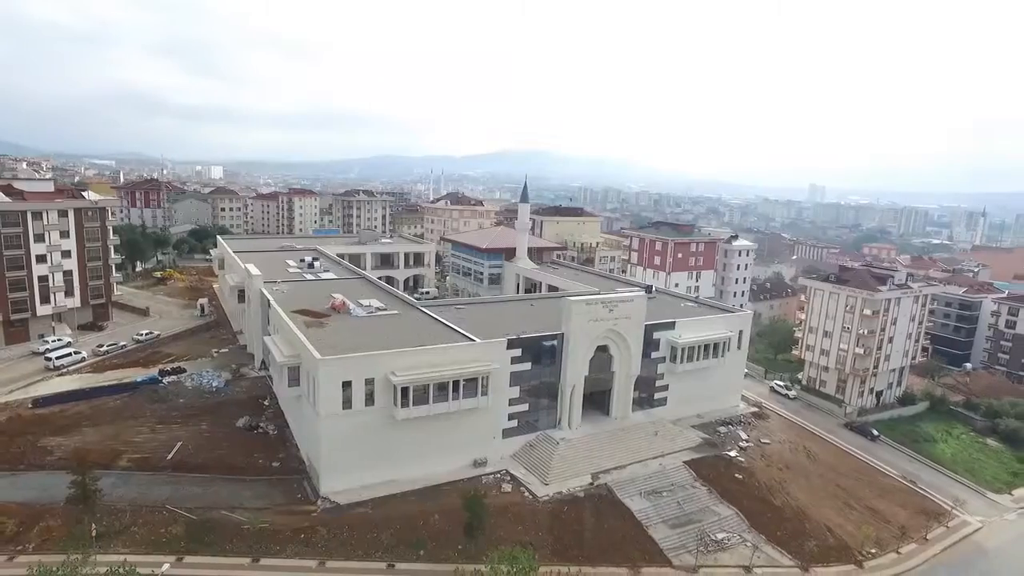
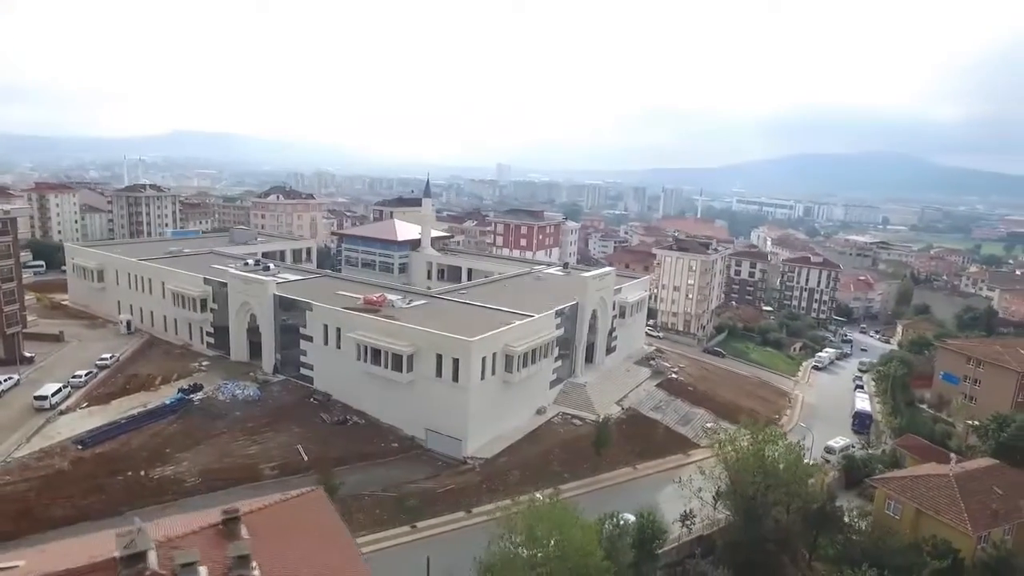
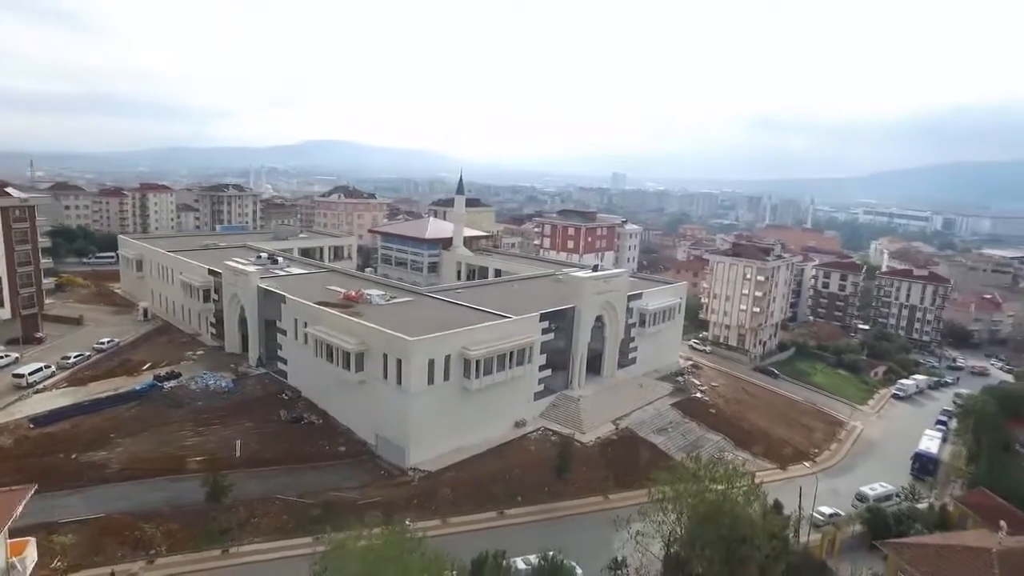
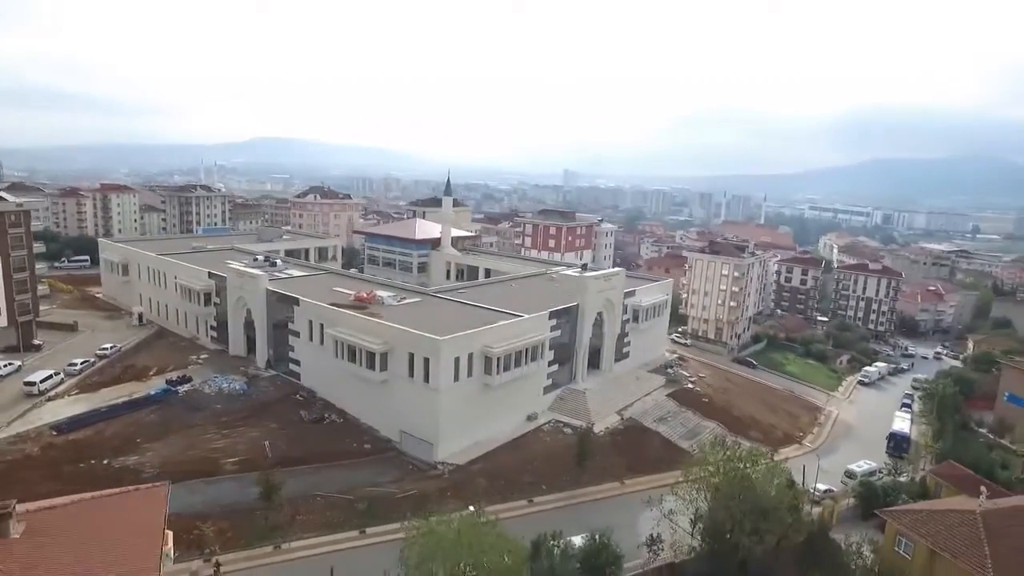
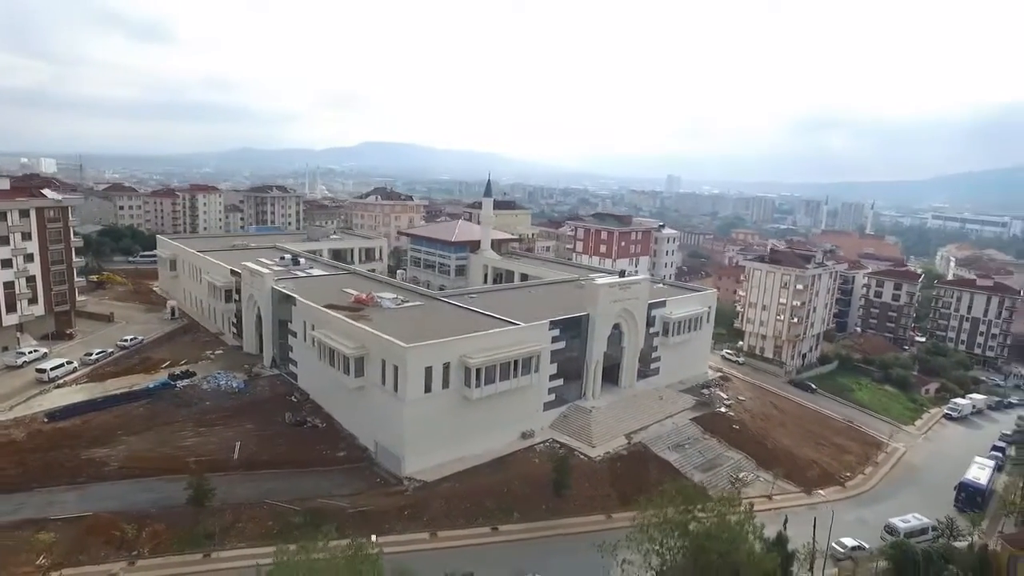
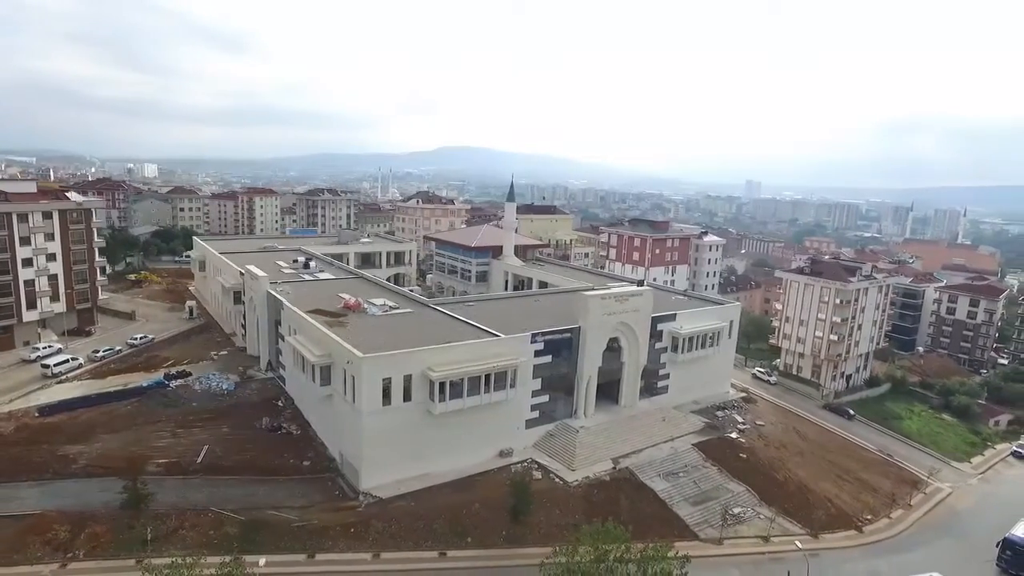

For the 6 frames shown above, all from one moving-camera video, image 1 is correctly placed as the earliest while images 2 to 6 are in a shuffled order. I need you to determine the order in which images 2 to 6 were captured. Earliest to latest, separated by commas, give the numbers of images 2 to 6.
6, 5, 3, 4, 2
